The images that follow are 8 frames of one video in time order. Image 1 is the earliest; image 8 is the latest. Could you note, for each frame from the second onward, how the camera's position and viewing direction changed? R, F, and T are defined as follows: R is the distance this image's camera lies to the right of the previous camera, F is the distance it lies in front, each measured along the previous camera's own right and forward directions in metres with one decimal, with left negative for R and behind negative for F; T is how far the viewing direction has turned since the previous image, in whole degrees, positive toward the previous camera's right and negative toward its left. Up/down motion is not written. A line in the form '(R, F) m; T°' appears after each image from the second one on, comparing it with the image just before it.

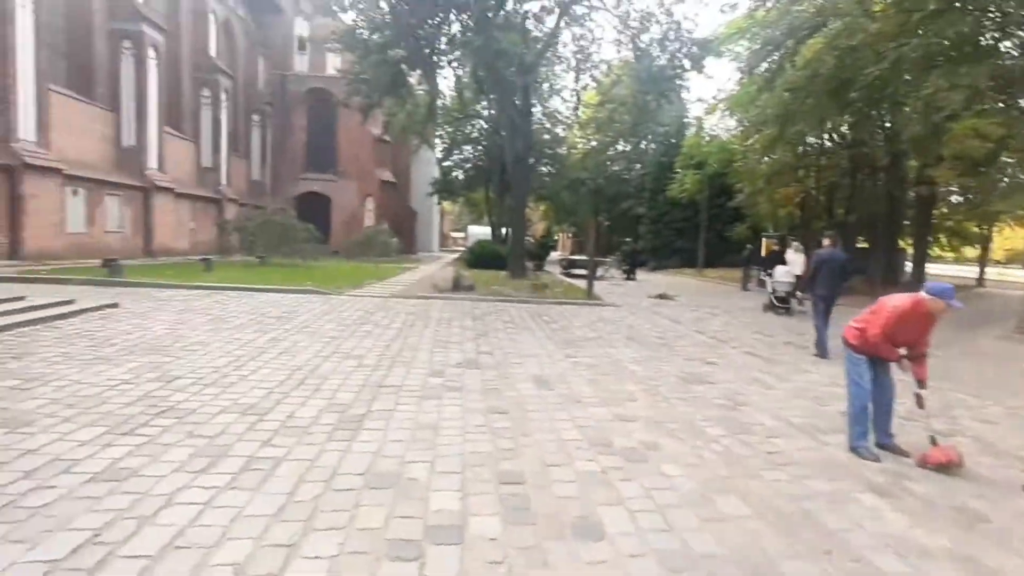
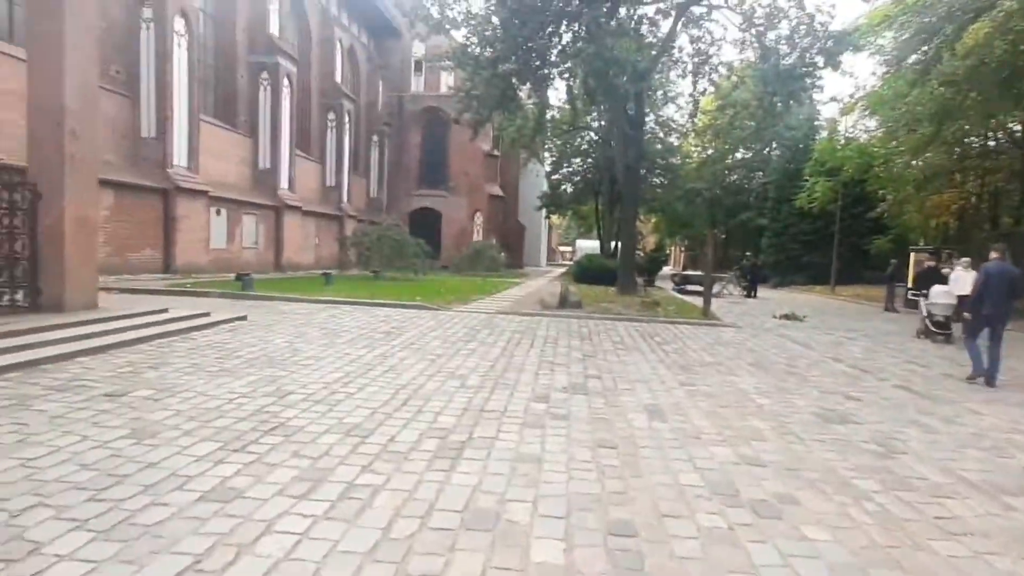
(0.0, +0.3) m; -11°
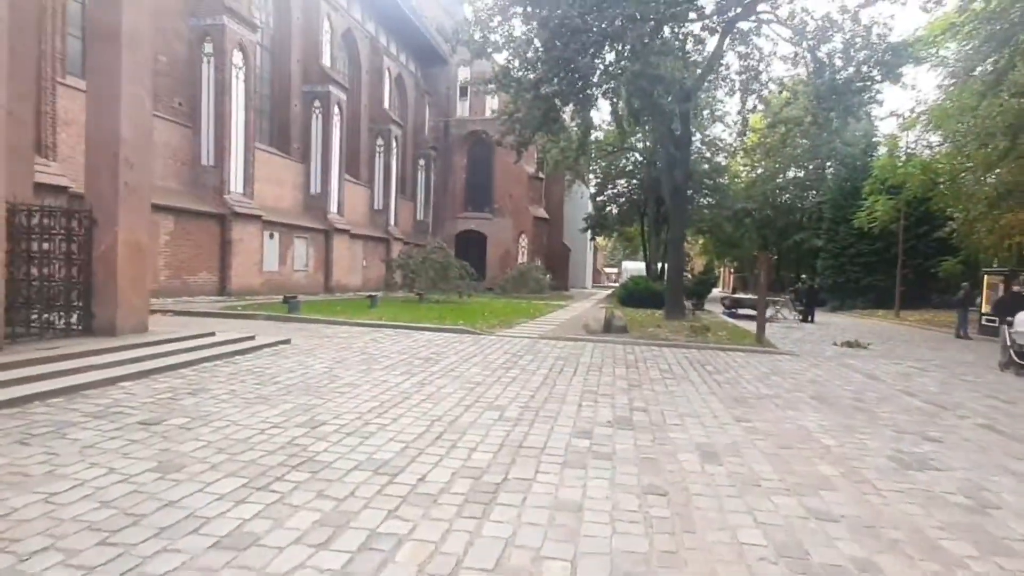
(0.0, +0.3) m; -4°
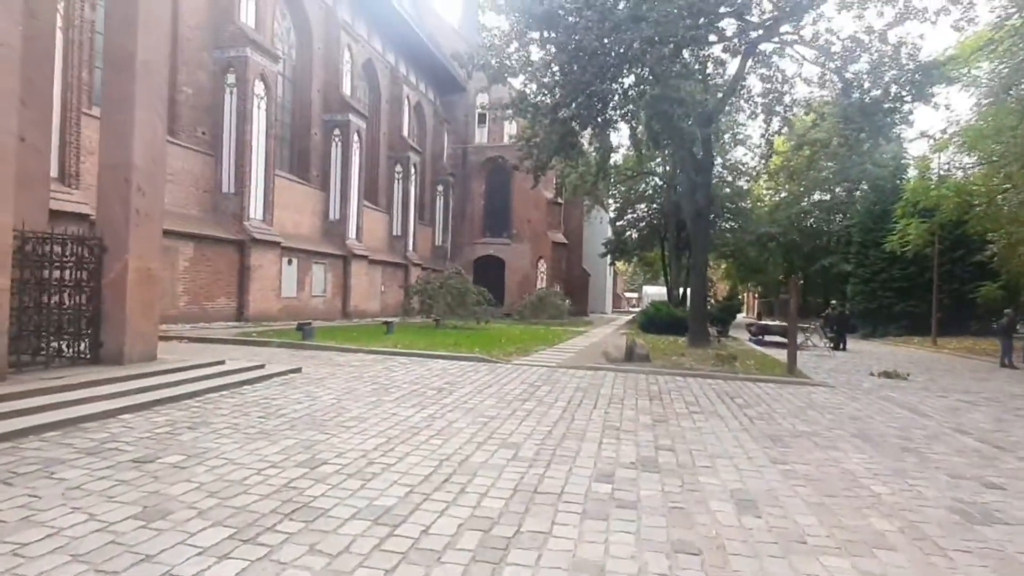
(0.0, +0.3) m; -2°
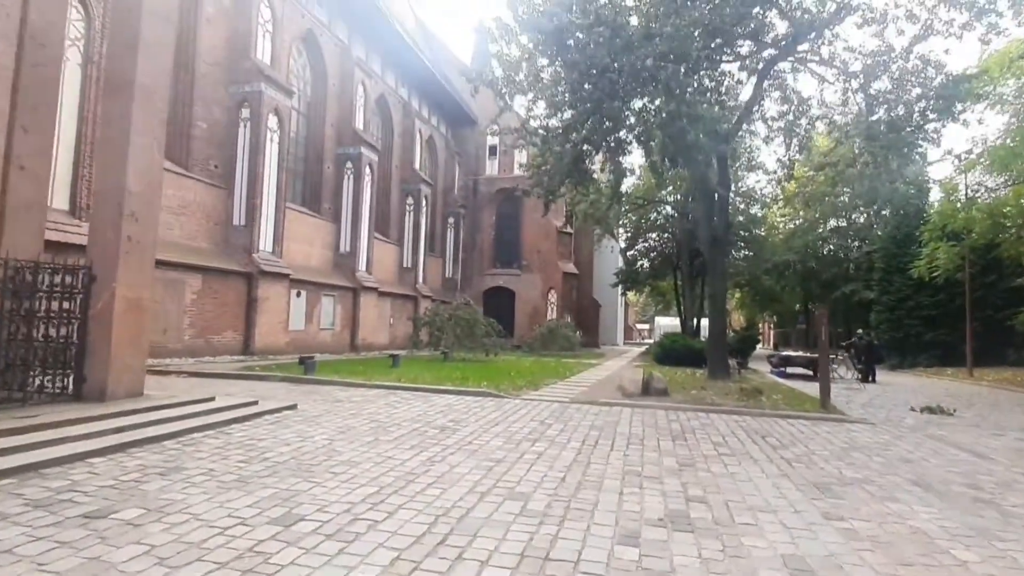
(0.0, +0.6) m; -1°
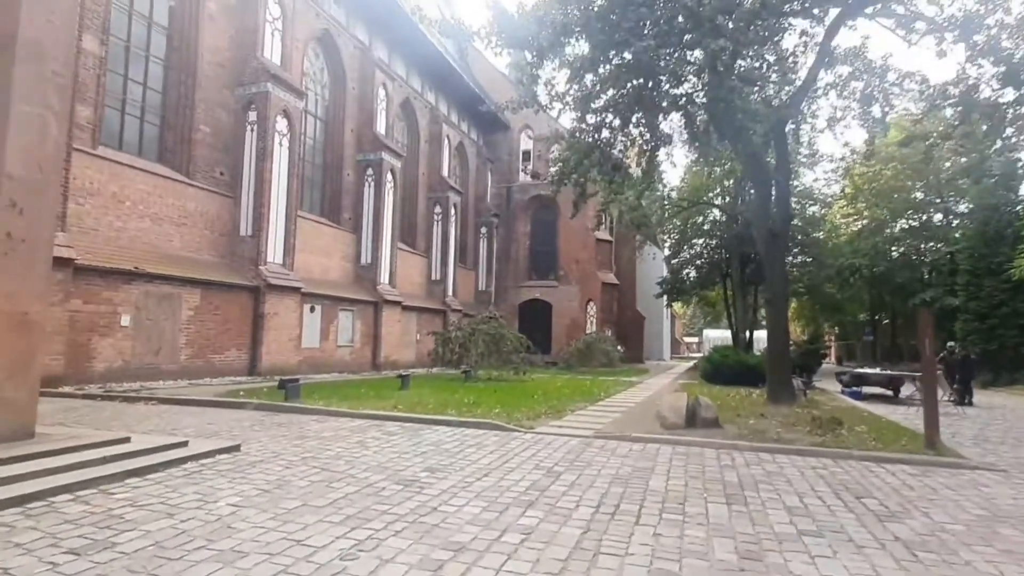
(+0.6, +2.3) m; -4°
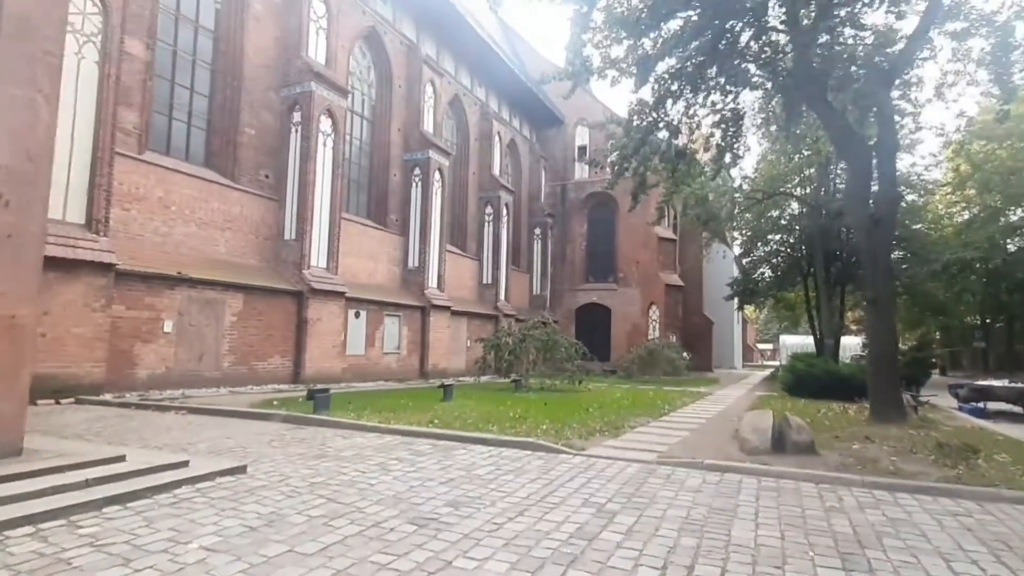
(+0.2, +1.3) m; -6°
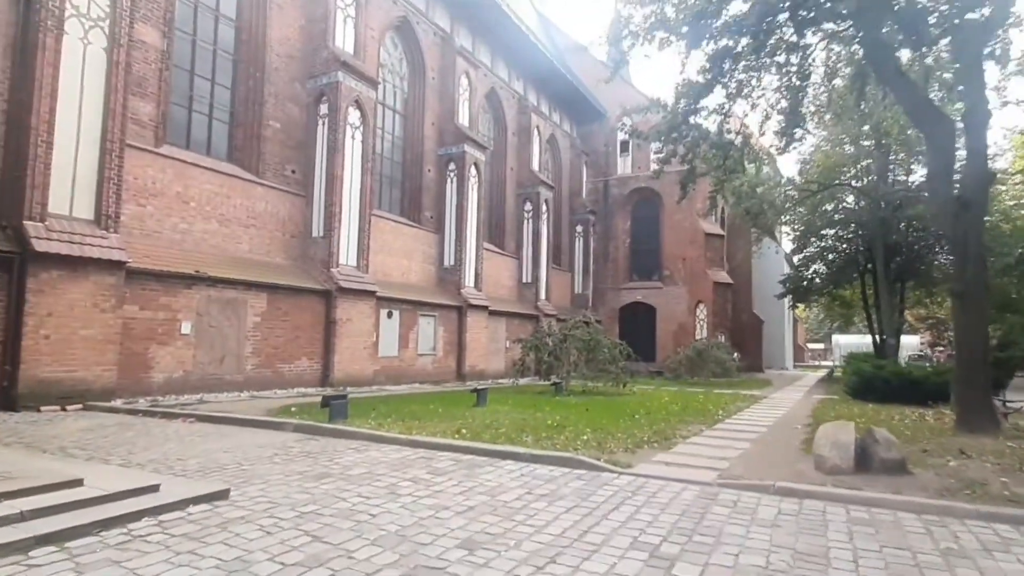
(+0.1, +1.2) m; -4°
